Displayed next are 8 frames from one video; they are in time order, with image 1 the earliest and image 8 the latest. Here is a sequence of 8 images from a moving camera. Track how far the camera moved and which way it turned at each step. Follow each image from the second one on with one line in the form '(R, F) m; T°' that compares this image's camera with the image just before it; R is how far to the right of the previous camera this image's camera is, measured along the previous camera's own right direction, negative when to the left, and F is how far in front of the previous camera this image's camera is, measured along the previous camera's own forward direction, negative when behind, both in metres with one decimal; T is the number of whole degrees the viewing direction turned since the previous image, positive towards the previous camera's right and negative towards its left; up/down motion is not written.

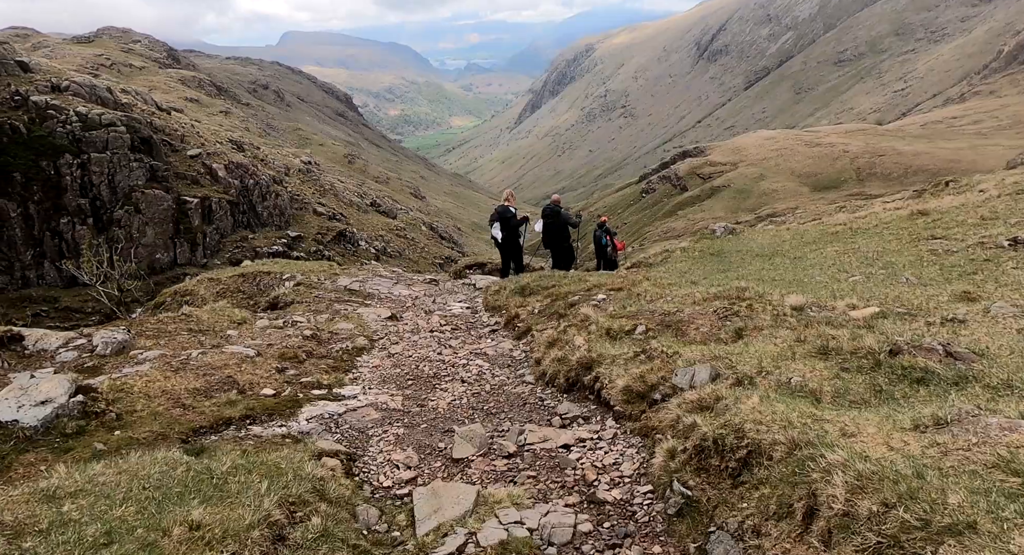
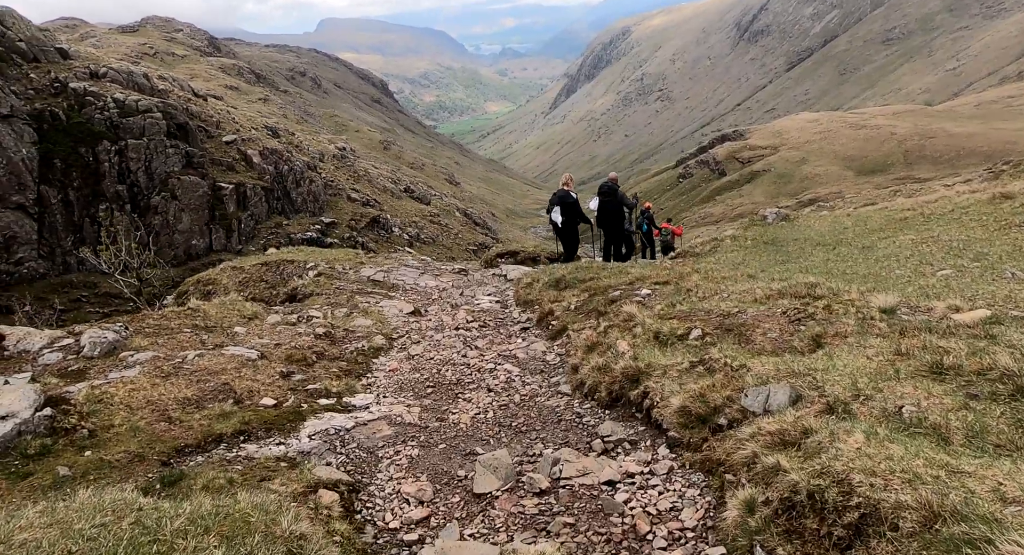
(0.0, +2.4) m; -3°
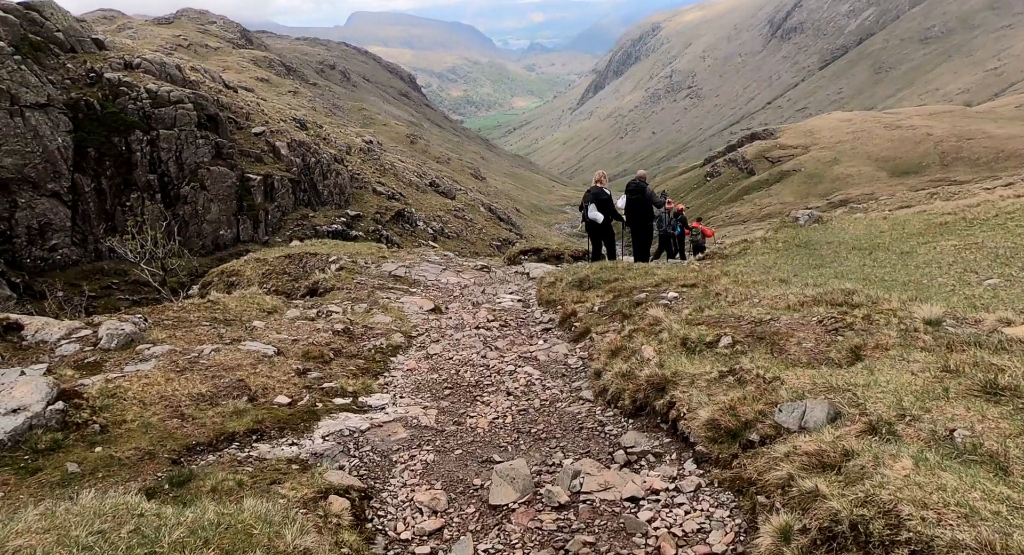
(0.0, +0.5) m; -2°
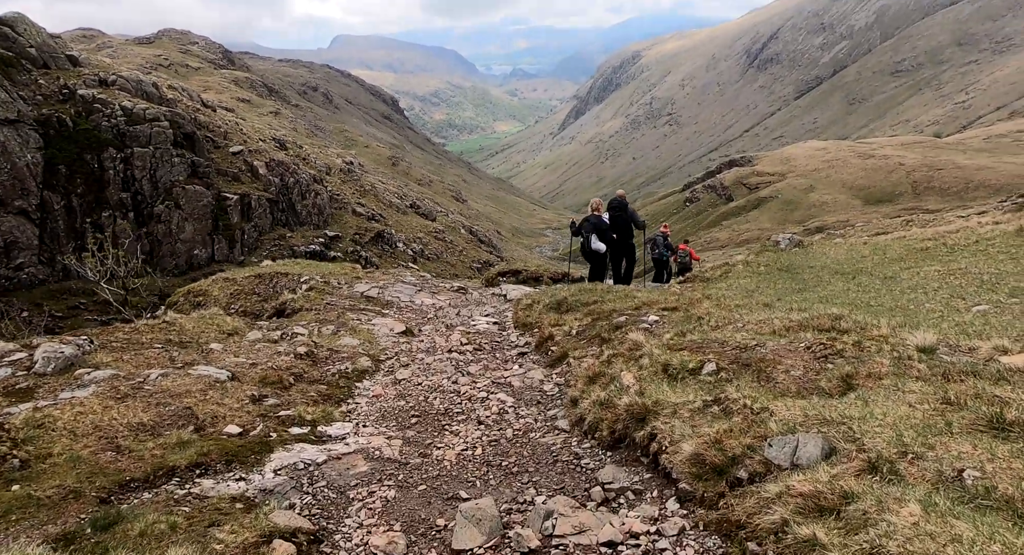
(+0.2, +0.9) m; +1°
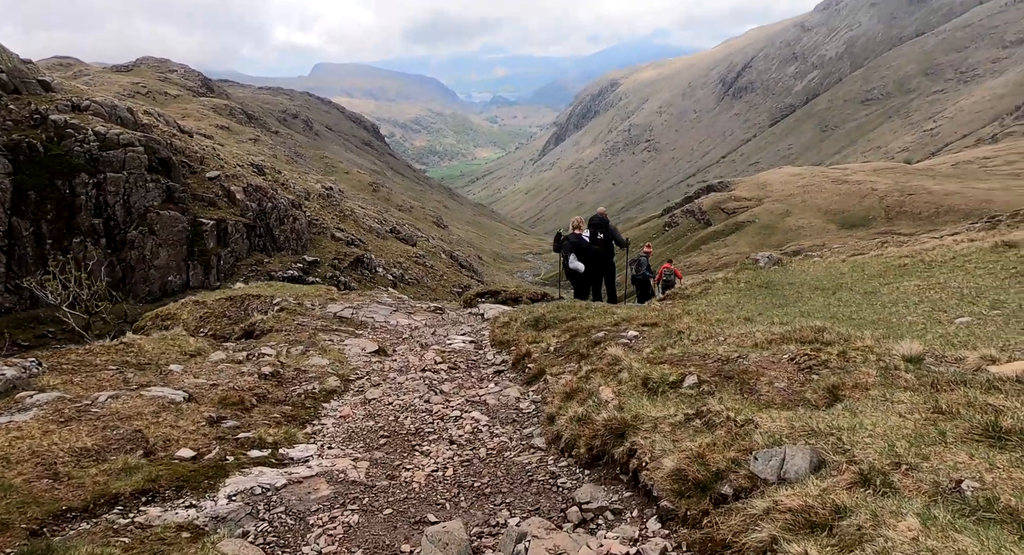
(+0.2, +0.6) m; +1°
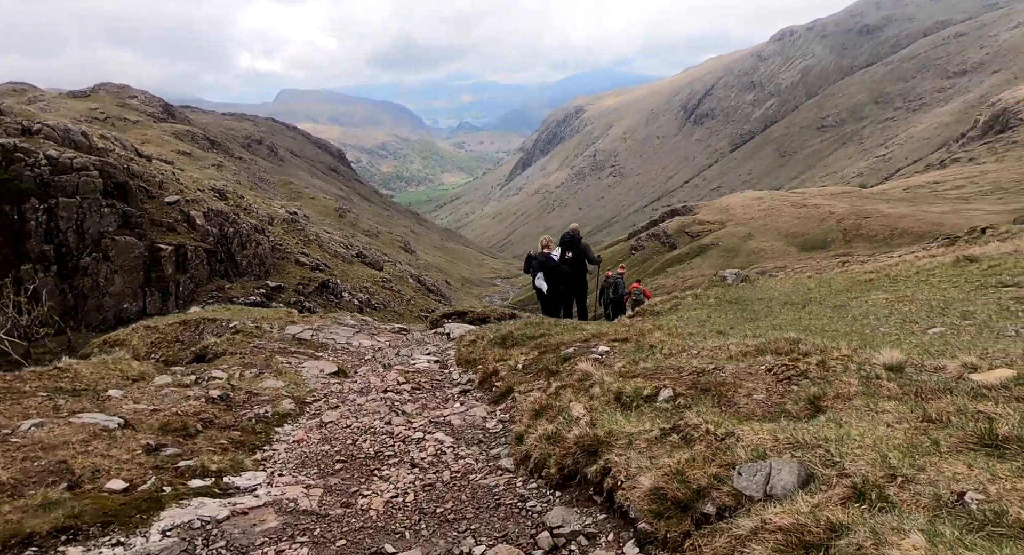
(+0.1, +0.7) m; +3°
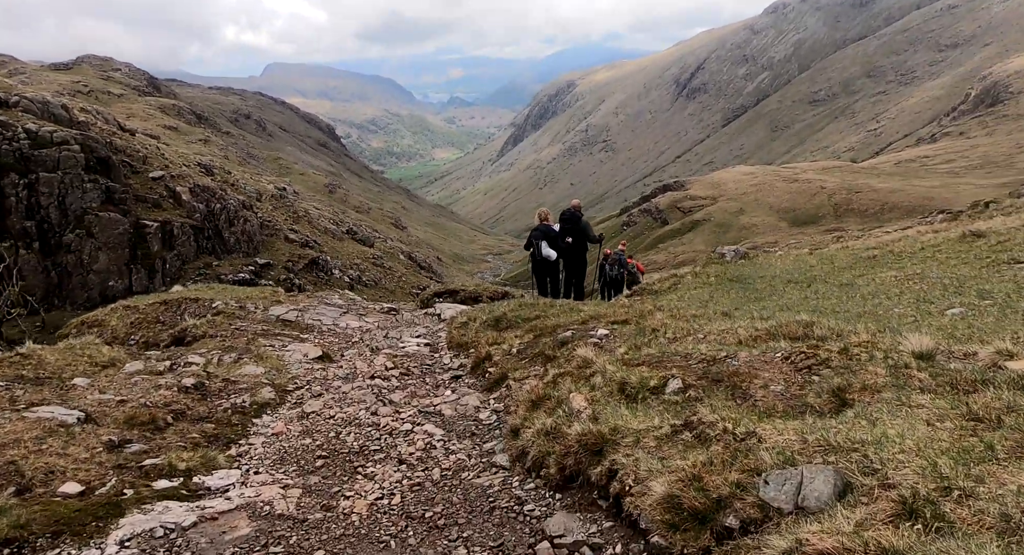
(0.0, +1.1) m; +1°
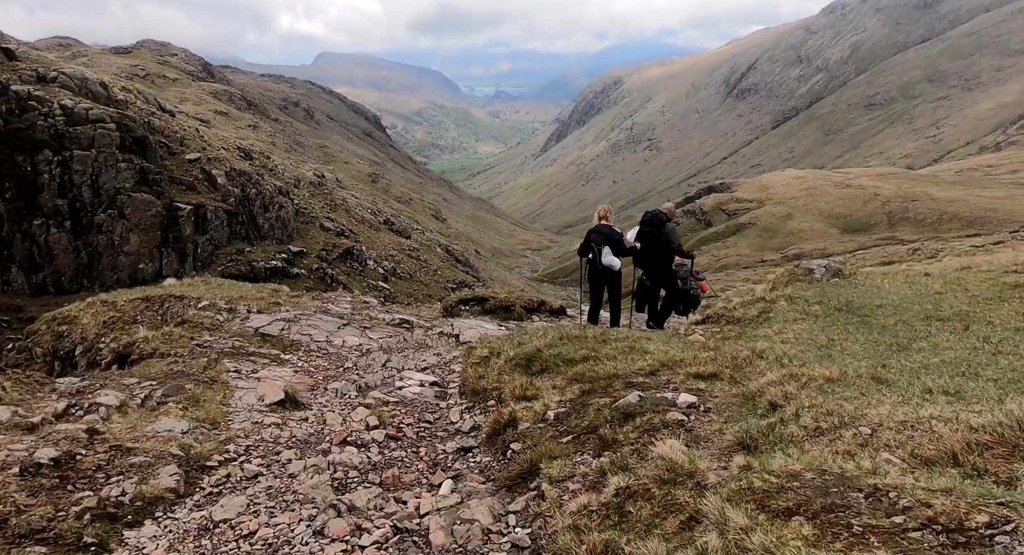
(-0.1, +6.0) m; -3°
